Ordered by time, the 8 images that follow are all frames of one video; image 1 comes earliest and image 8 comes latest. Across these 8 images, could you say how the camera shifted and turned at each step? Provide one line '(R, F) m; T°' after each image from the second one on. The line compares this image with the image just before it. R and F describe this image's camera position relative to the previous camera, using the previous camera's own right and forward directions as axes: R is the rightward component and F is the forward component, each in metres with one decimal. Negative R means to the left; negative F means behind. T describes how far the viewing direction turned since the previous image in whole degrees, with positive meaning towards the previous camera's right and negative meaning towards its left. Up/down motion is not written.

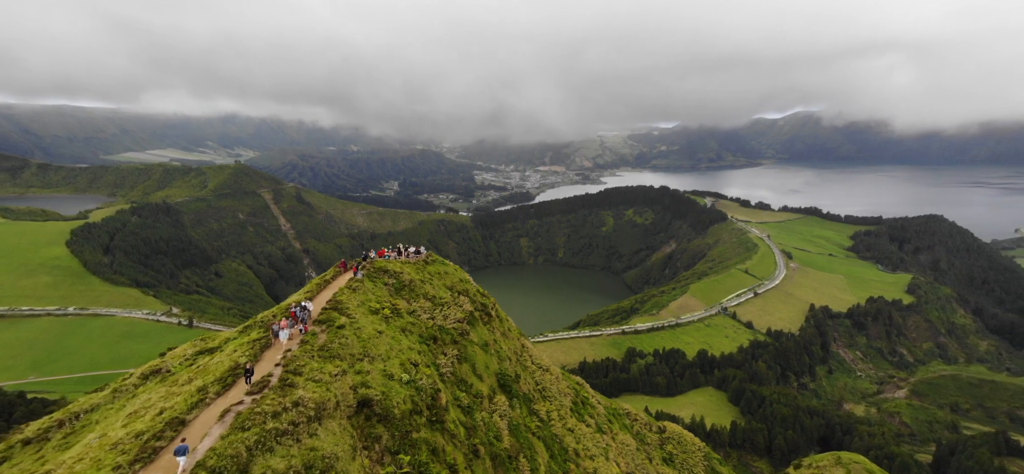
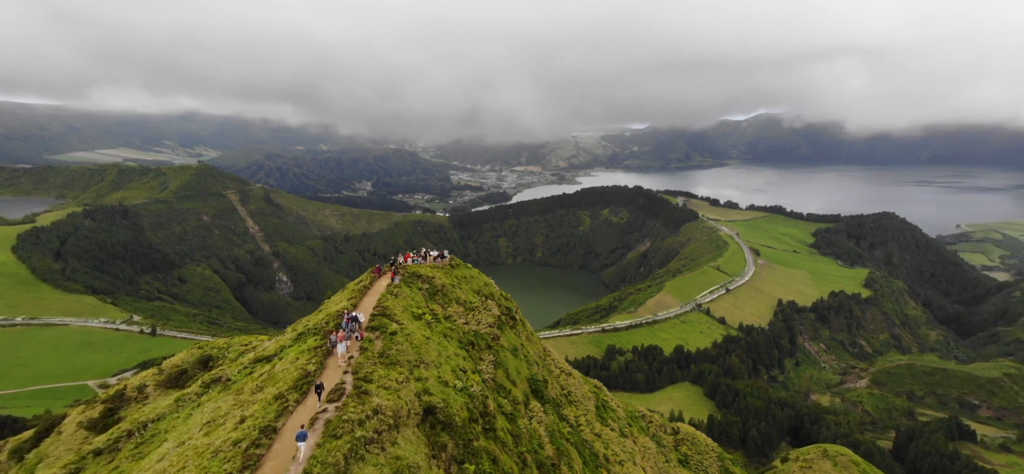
(-1.9, -0.4) m; +4°
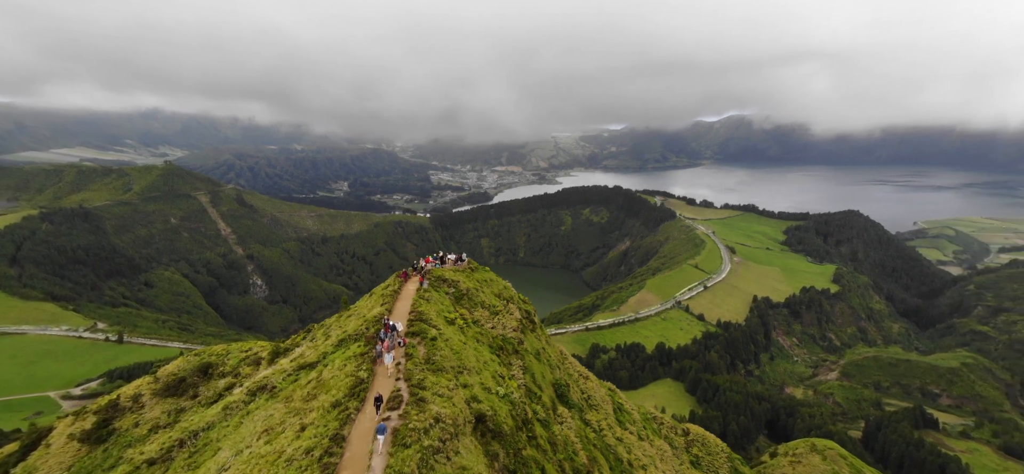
(-1.6, -0.2) m; +3°
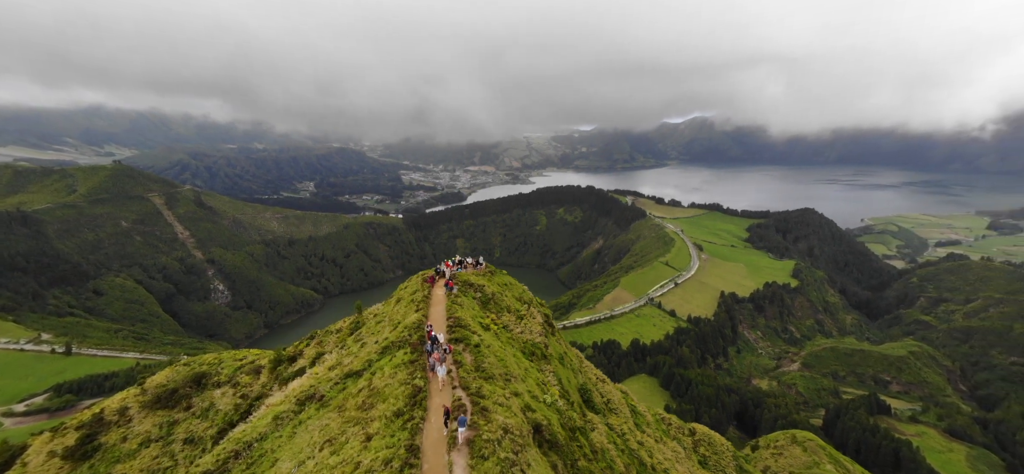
(-2.1, 0.0) m; +4°
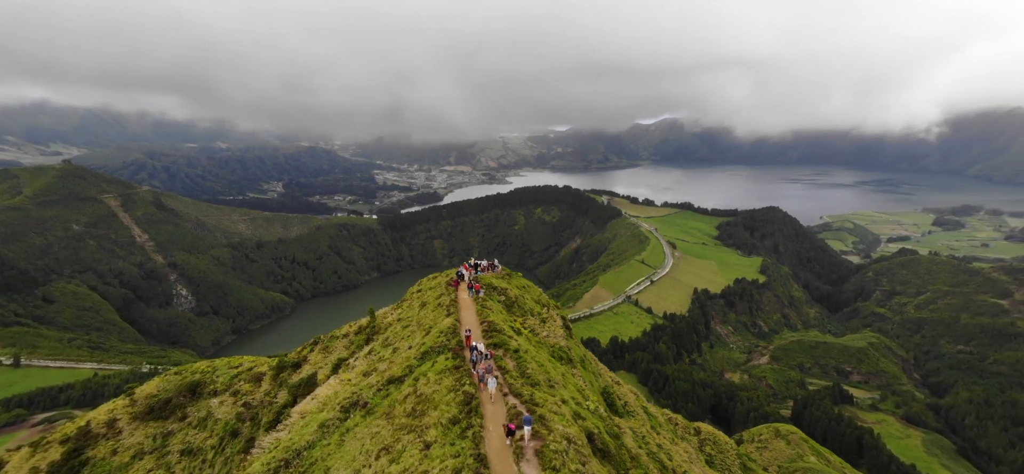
(-1.9, +0.2) m; +4°
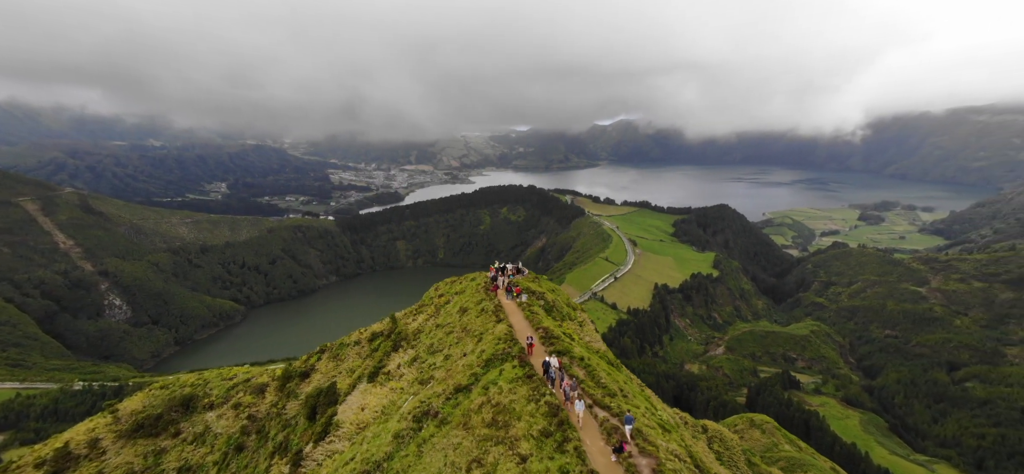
(-3.0, +1.1) m; +6°
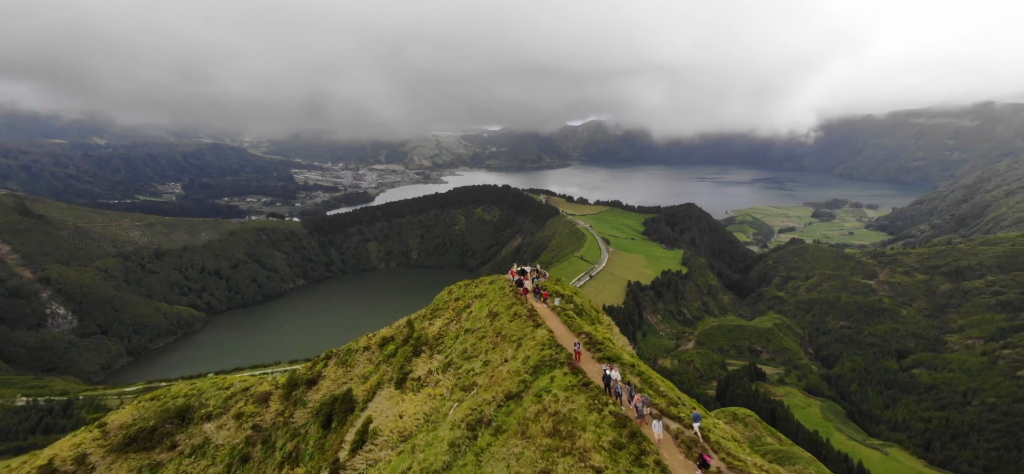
(-2.0, +1.1) m; +4°
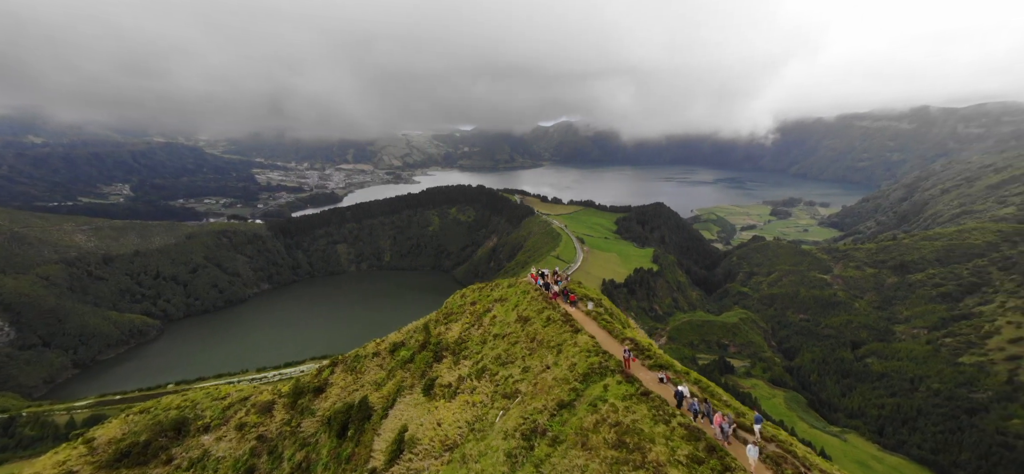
(-1.9, +1.4) m; +4°
